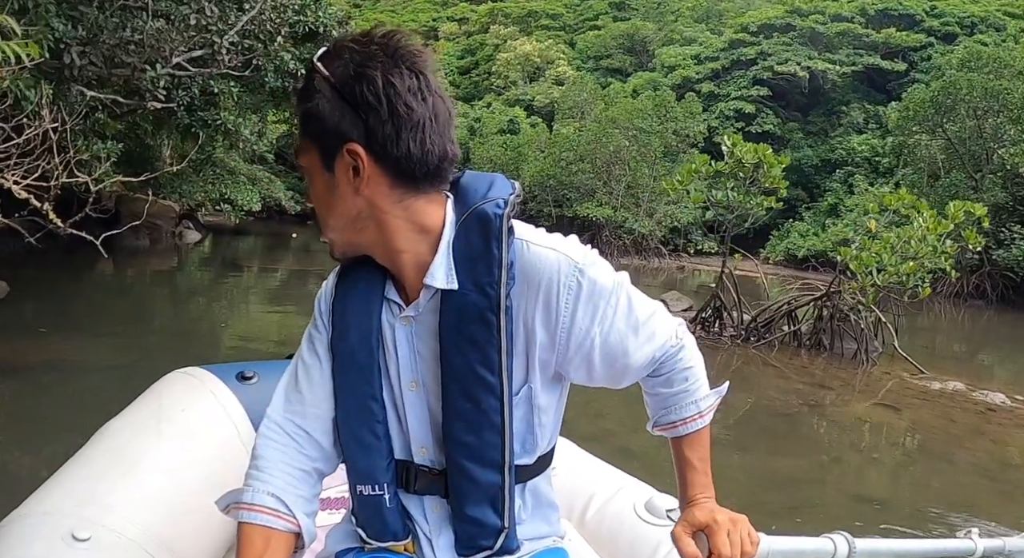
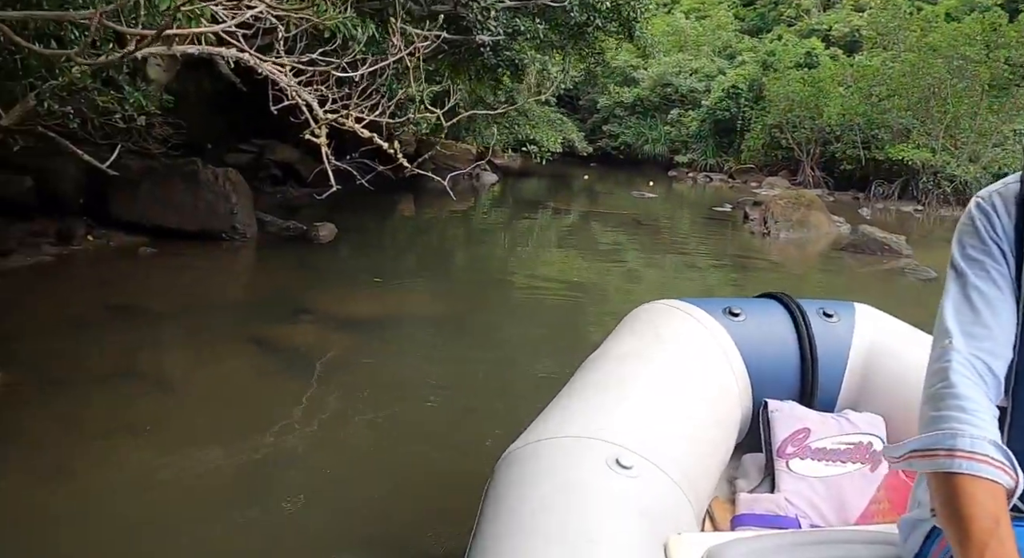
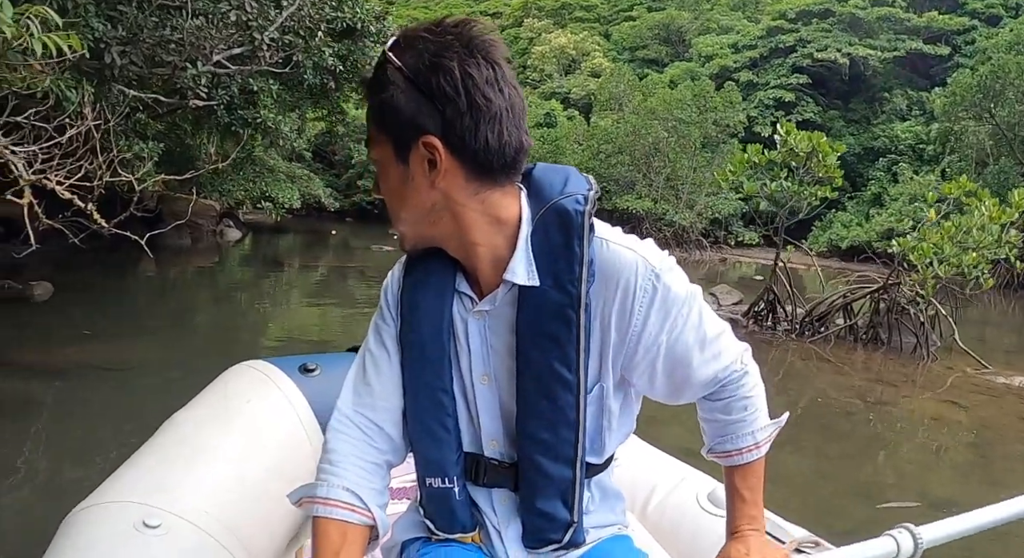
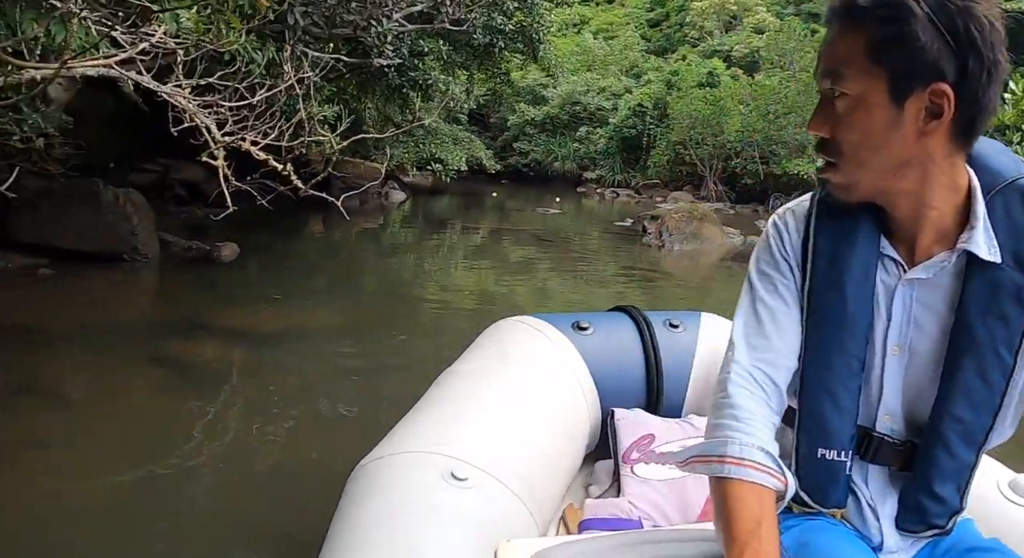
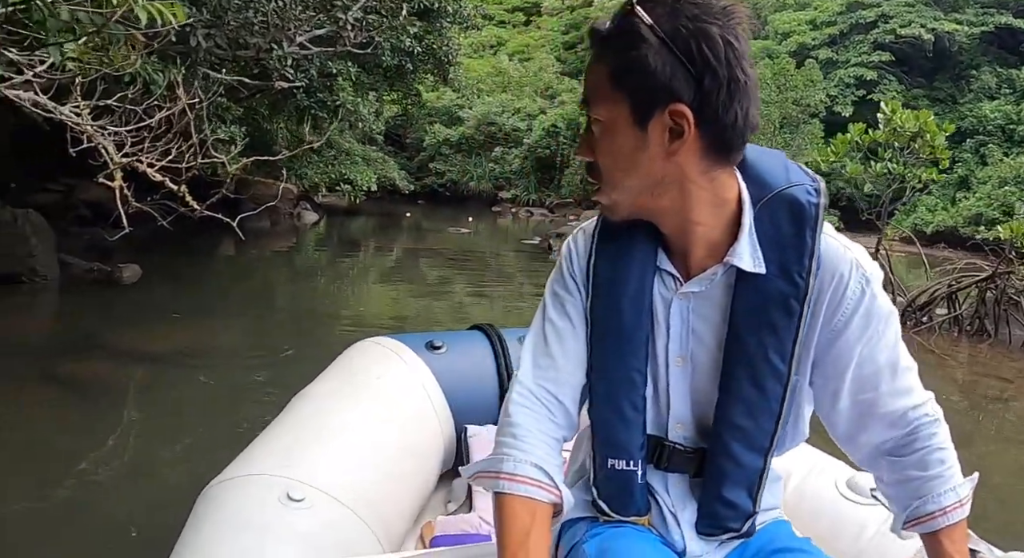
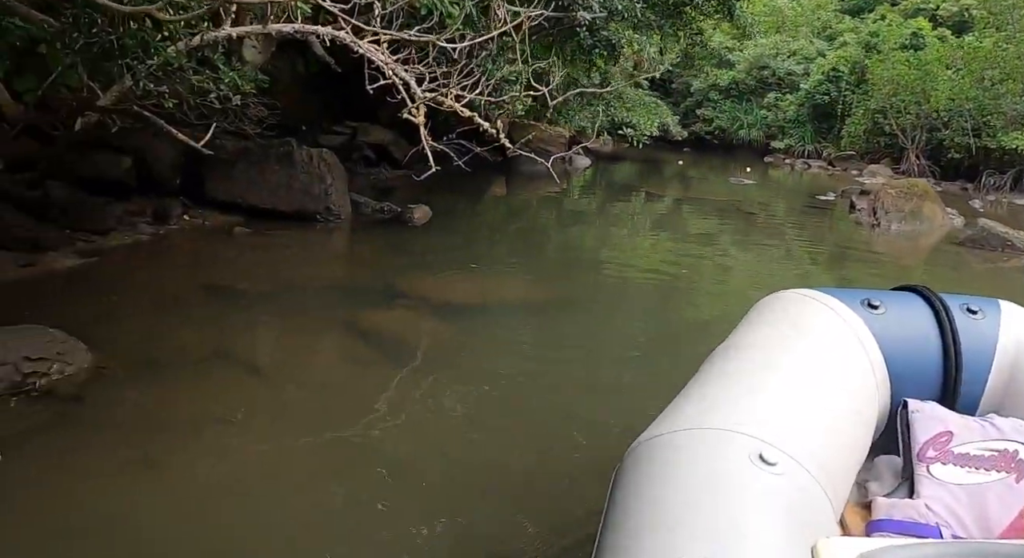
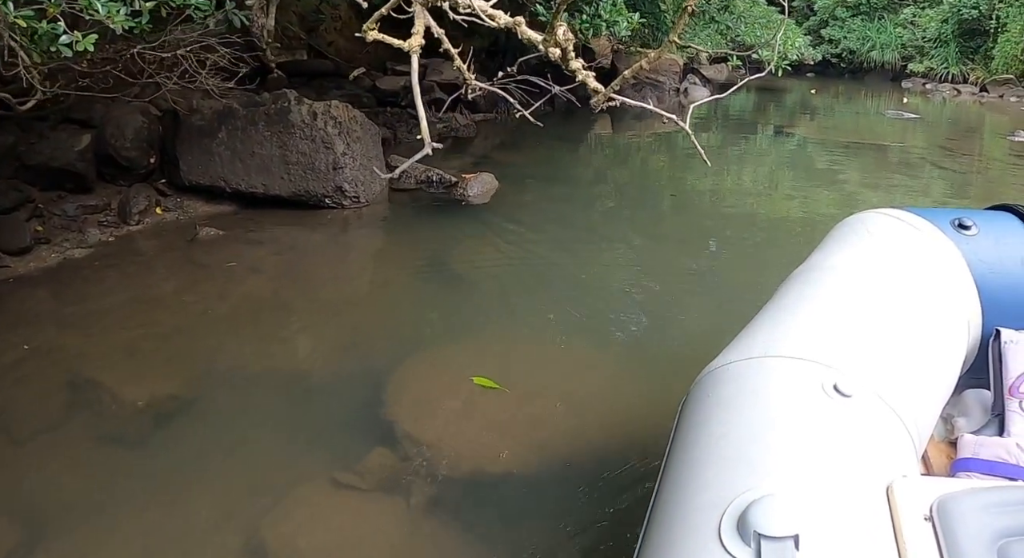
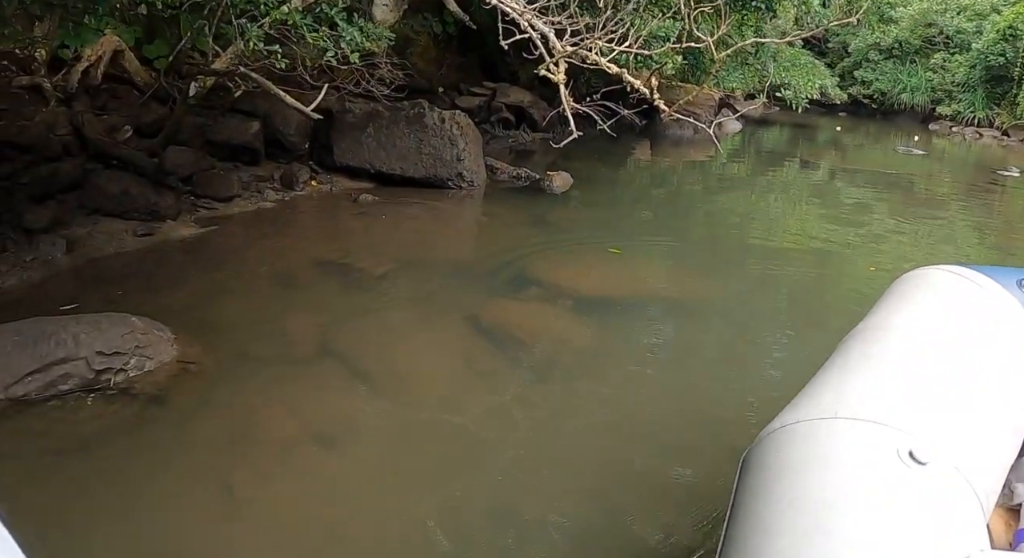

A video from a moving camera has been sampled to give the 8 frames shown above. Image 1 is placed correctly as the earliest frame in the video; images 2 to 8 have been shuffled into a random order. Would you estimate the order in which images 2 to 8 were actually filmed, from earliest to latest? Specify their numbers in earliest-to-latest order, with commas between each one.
3, 5, 4, 2, 6, 8, 7
